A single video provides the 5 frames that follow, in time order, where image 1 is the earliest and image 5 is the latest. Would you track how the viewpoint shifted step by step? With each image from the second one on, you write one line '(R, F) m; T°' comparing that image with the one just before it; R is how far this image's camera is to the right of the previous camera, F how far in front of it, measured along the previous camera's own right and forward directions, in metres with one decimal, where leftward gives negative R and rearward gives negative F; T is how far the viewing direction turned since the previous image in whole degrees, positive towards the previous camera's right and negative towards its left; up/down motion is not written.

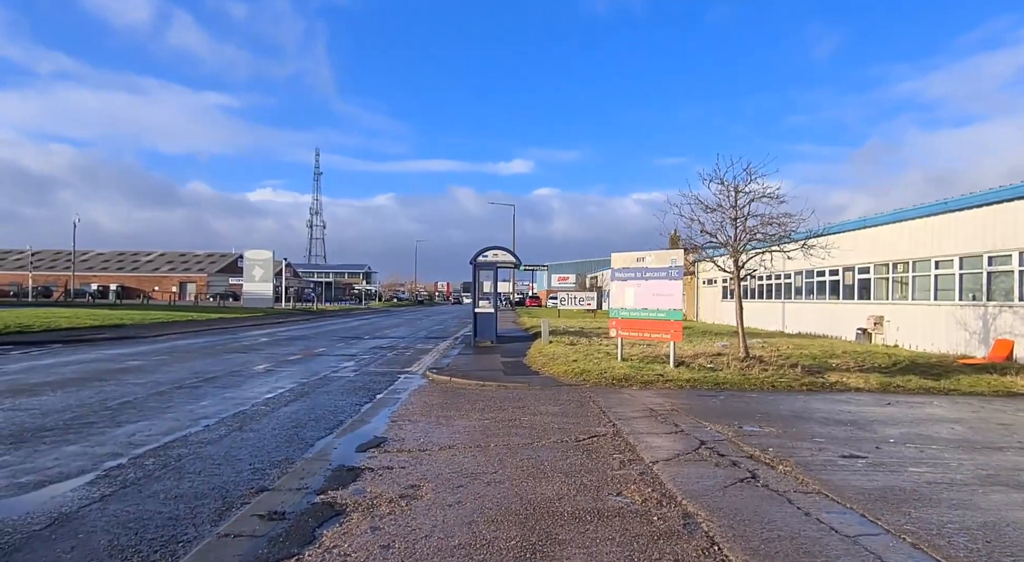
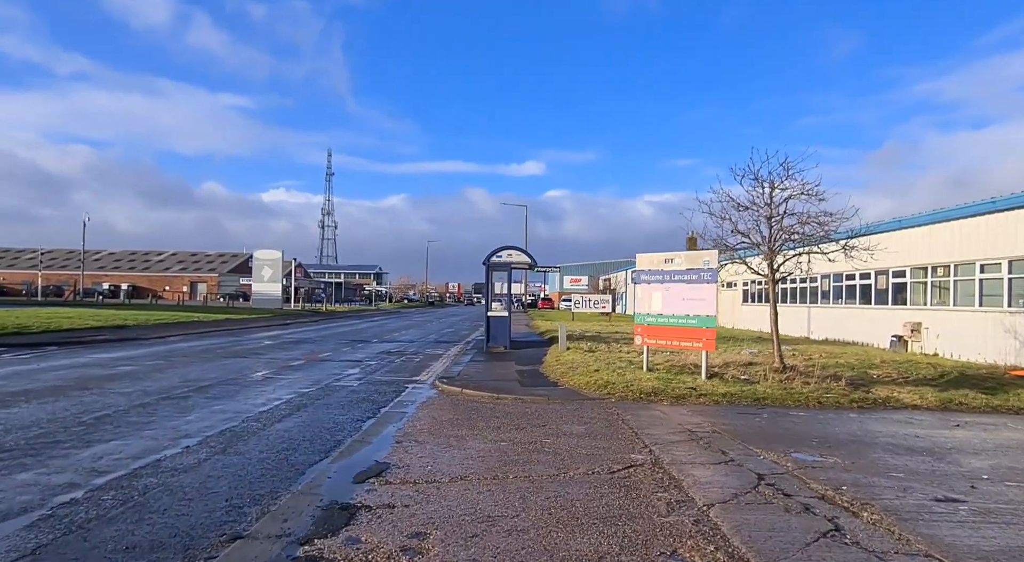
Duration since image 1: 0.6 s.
(-0.1, +1.0) m; -1°
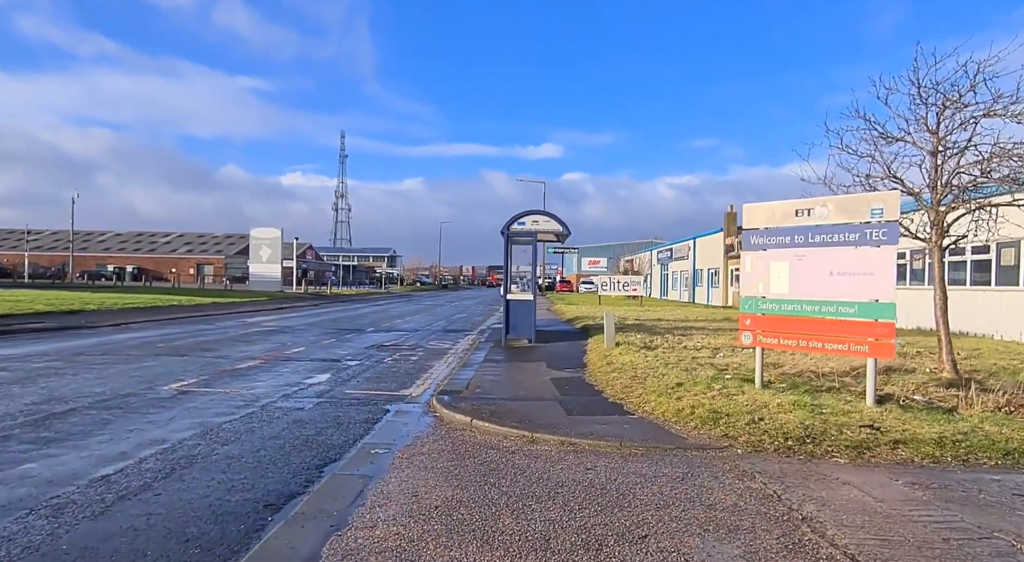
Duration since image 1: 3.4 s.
(-0.3, +4.7) m; -1°
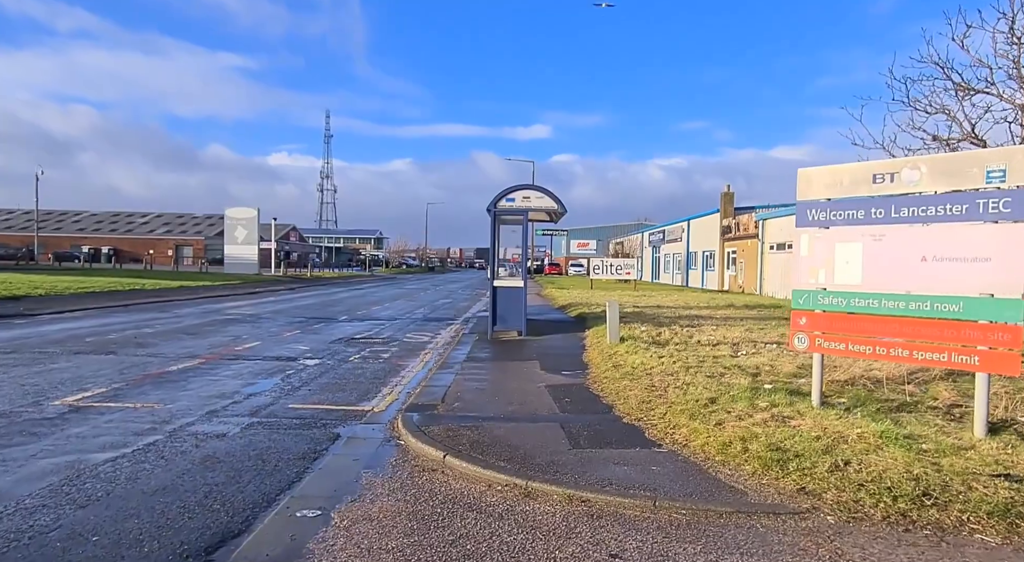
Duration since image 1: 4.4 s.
(0.0, +2.0) m; +1°
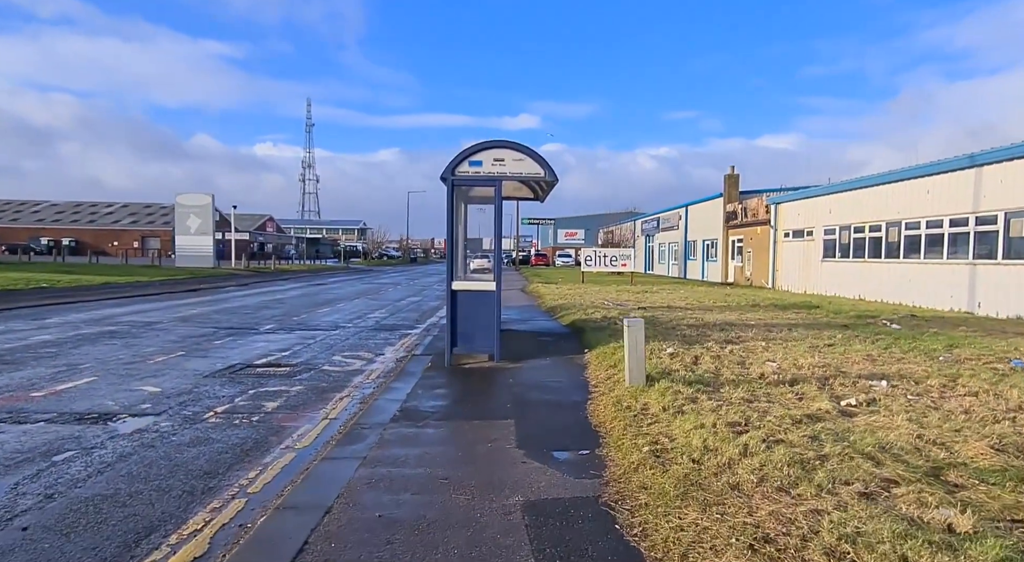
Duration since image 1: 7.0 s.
(+0.3, +4.5) m; +1°
